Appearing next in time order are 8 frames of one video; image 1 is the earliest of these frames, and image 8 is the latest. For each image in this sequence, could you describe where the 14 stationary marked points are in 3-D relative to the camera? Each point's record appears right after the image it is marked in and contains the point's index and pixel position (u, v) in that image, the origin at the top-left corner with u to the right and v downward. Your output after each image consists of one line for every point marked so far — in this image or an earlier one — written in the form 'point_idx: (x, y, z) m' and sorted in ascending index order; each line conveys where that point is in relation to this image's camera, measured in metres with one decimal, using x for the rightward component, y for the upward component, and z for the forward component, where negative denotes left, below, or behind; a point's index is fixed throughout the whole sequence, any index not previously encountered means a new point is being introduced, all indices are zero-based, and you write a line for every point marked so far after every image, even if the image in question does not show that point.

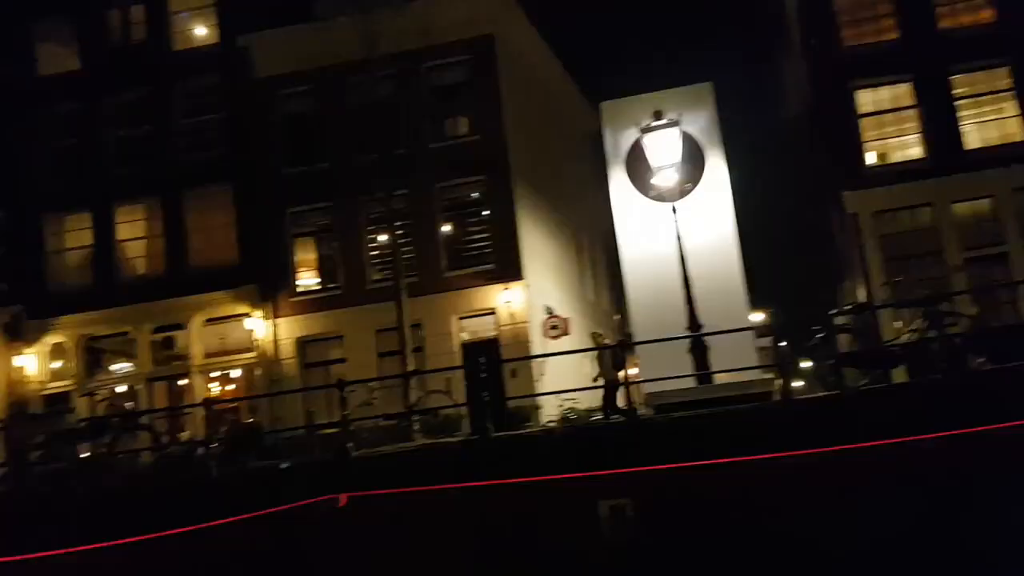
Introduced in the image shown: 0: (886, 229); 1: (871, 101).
0: (+7.0, +1.1, +18.2) m
1: (+7.0, +3.6, +18.8) m
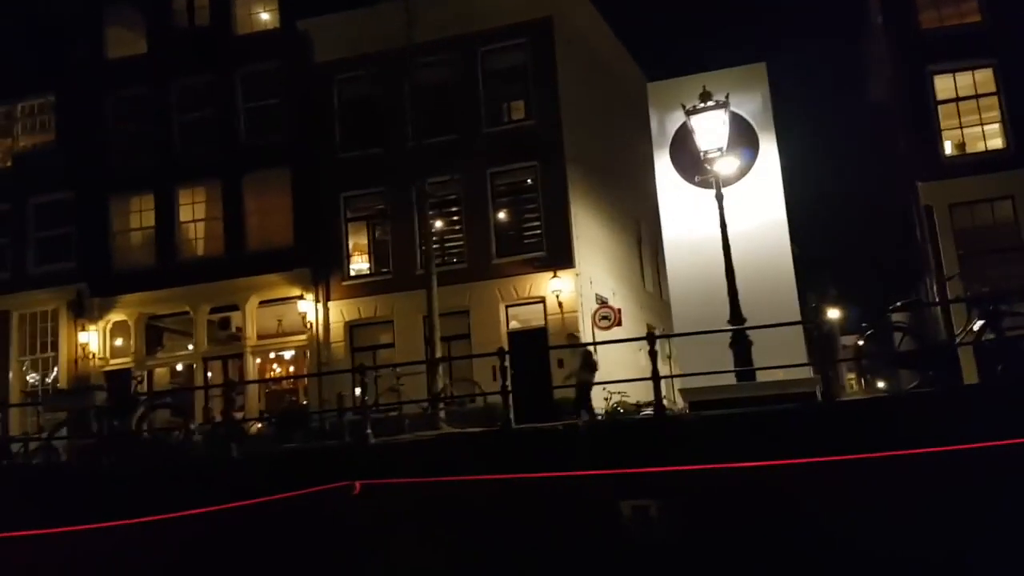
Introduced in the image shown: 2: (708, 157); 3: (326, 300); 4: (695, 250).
0: (+7.9, +1.1, +17.1) m
1: (+8.0, +3.7, +17.8) m
2: (+2.4, +1.6, +11.7) m
3: (-3.8, -0.3, +19.9) m
4: (+2.3, +0.5, +12.6) m
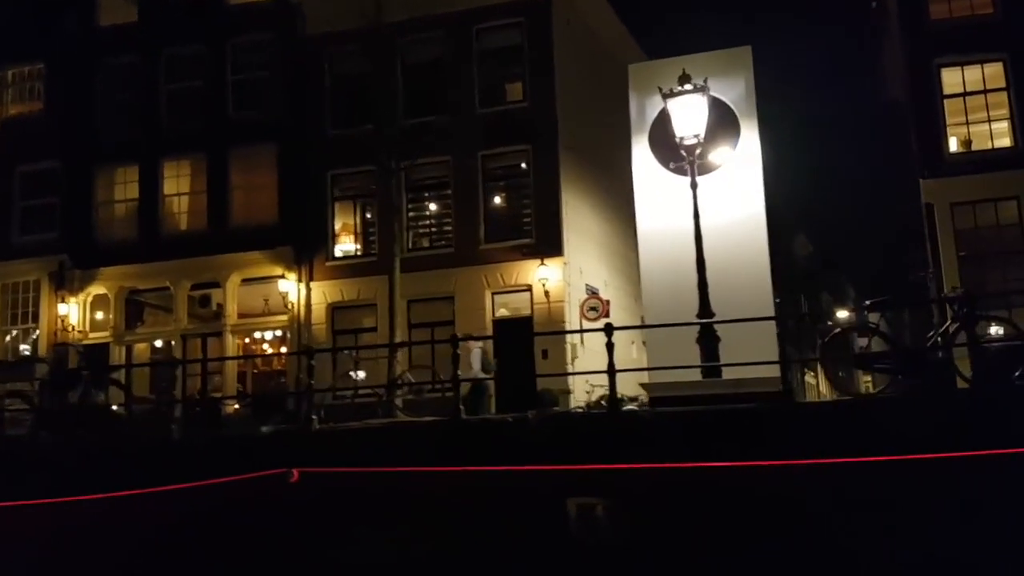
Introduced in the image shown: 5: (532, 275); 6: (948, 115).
0: (+7.6, +1.1, +16.4) m
1: (+7.8, +3.6, +17.0) m
2: (+2.0, +1.7, +11.1) m
3: (-4.1, +0.1, +19.4) m
4: (+1.9, +0.6, +12.1) m
5: (+0.4, +0.2, +18.3) m
6: (+7.6, +3.0, +16.9) m
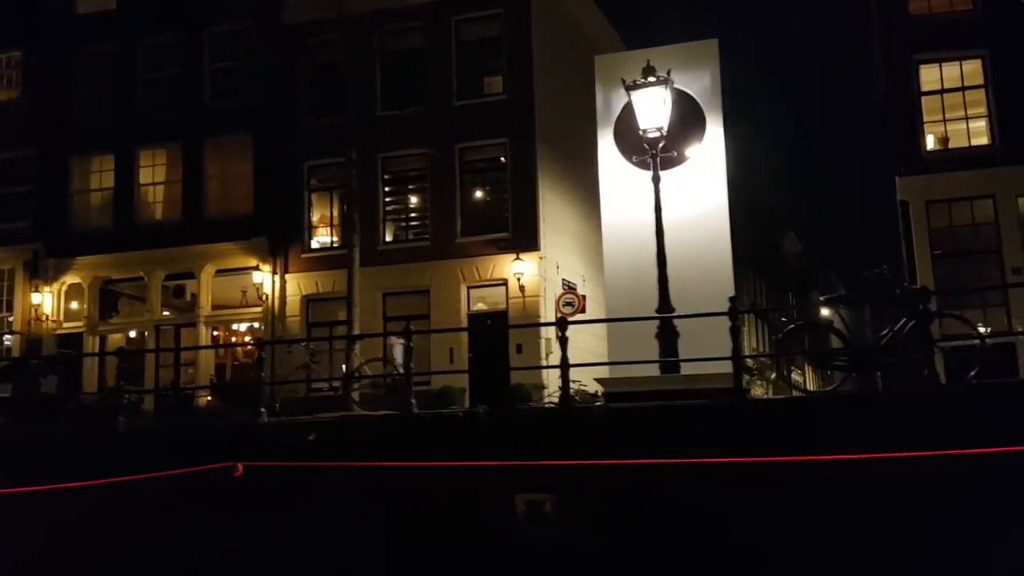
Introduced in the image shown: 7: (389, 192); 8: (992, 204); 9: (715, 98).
0: (+7.2, +1.1, +16.3) m
1: (+7.4, +3.6, +16.9) m
2: (+1.5, +1.7, +11.0) m
3: (-4.5, +0.3, +19.3) m
4: (+1.5, +0.6, +11.9) m
5: (-0.1, +0.3, +18.1) m
6: (+7.1, +3.0, +16.8) m
7: (-2.4, +1.9, +19.4) m
8: (+7.9, +1.4, +16.1) m
9: (+2.4, +2.3, +11.7) m
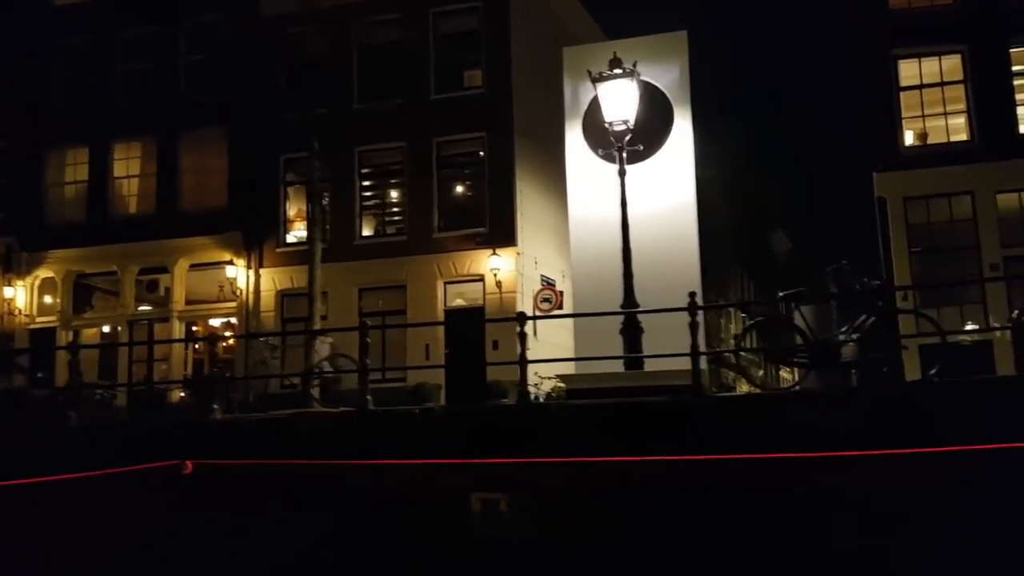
0: (+6.7, +1.2, +16.2) m
1: (+7.0, +3.7, +16.7) m
2: (+1.1, +1.8, +10.8) m
3: (-5.0, +0.4, +19.1) m
4: (+1.0, +0.7, +11.8) m
5: (-0.6, +0.4, +18.0) m
6: (+6.7, +3.1, +16.6) m
7: (-2.8, +2.0, +19.2) m
8: (+7.5, +1.4, +16.0) m
9: (+2.0, +2.3, +11.6) m
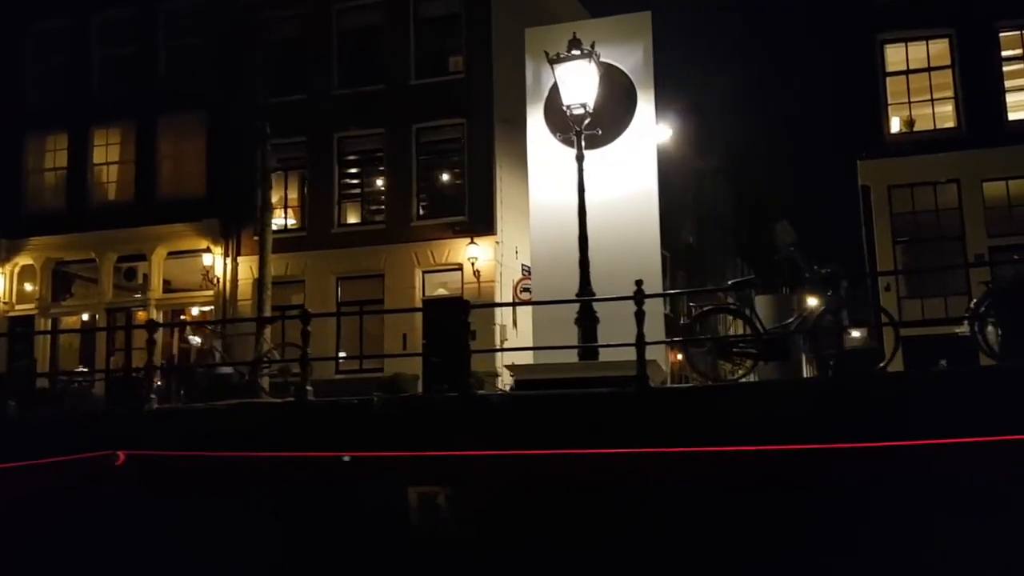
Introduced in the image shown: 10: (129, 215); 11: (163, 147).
0: (+6.3, +1.3, +15.8) m
1: (+6.6, +3.8, +16.3) m
2: (+0.6, +1.9, +10.5) m
3: (-5.4, +0.6, +18.9) m
4: (+0.6, +0.8, +11.5) m
5: (-0.9, +0.6, +17.7) m
6: (+6.3, +3.2, +16.2) m
7: (-3.2, +2.2, +19.0) m
8: (+7.1, +1.6, +15.5) m
9: (+1.5, +2.5, +11.2) m
10: (-7.7, +1.5, +19.6) m
11: (-7.1, +2.9, +19.8) m
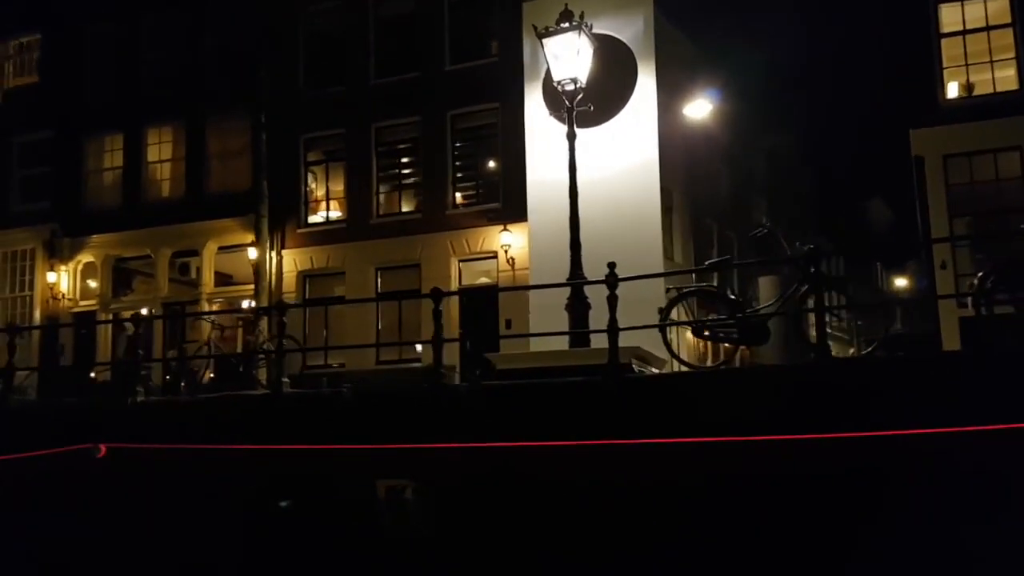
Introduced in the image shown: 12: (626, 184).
0: (+6.7, +1.7, +14.7) m
1: (+7.0, +4.2, +15.2) m
2: (+0.5, +2.1, +10.0) m
3: (-4.5, +0.8, +19.0) m
4: (+0.6, +1.0, +11.0) m
5: (-0.3, +0.8, +17.4) m
6: (+6.7, +3.6, +15.1) m
7: (-2.4, +2.4, +18.9) m
8: (+7.5, +2.0, +14.4) m
9: (+1.5, +2.7, +10.6) m
10: (-6.8, +1.6, +20.0) m
11: (-6.2, +3.0, +20.1) m
12: (+1.4, +1.3, +12.4) m
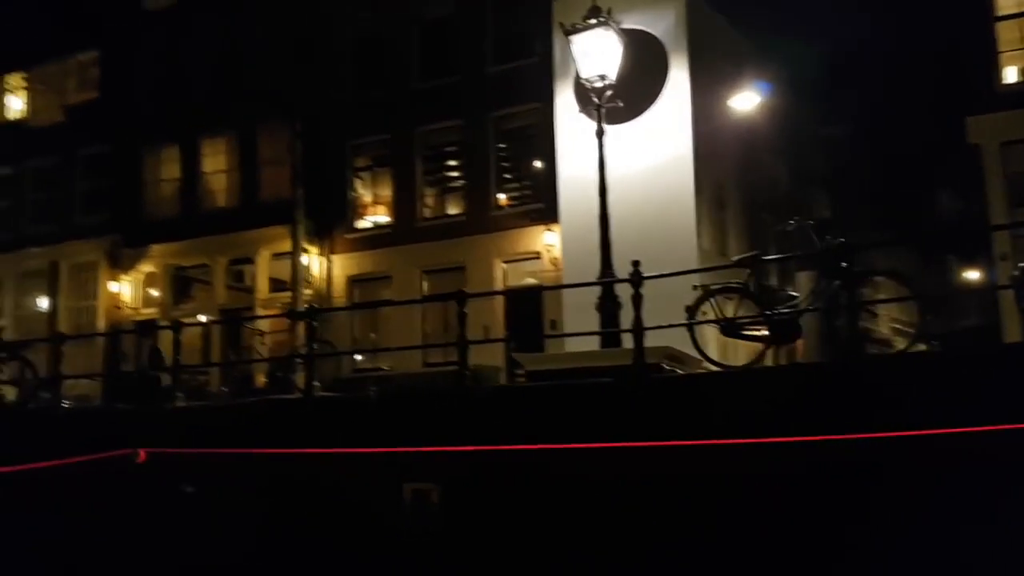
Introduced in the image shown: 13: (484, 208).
0: (+7.3, +1.8, +14.1) m
1: (+7.6, +4.3, +14.6) m
2: (+0.8, +2.1, +9.9) m
3: (-3.6, +0.7, +19.2) m
4: (+0.9, +1.0, +10.9) m
5: (+0.6, +0.8, +17.3) m
6: (+7.3, +3.7, +14.5) m
7: (-1.5, +2.4, +18.9) m
8: (+8.0, +2.1, +13.7) m
9: (+1.8, +2.7, +10.5) m
10: (-5.8, +1.4, +20.4) m
11: (-5.2, +2.9, +20.5) m
12: (+1.9, +1.4, +12.2) m
13: (-0.5, +1.5, +18.0) m
